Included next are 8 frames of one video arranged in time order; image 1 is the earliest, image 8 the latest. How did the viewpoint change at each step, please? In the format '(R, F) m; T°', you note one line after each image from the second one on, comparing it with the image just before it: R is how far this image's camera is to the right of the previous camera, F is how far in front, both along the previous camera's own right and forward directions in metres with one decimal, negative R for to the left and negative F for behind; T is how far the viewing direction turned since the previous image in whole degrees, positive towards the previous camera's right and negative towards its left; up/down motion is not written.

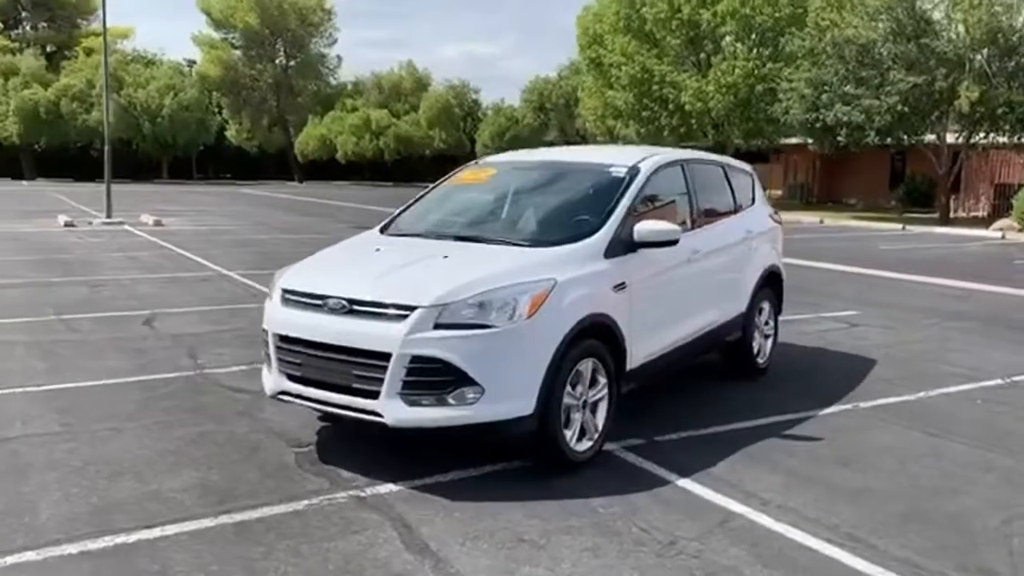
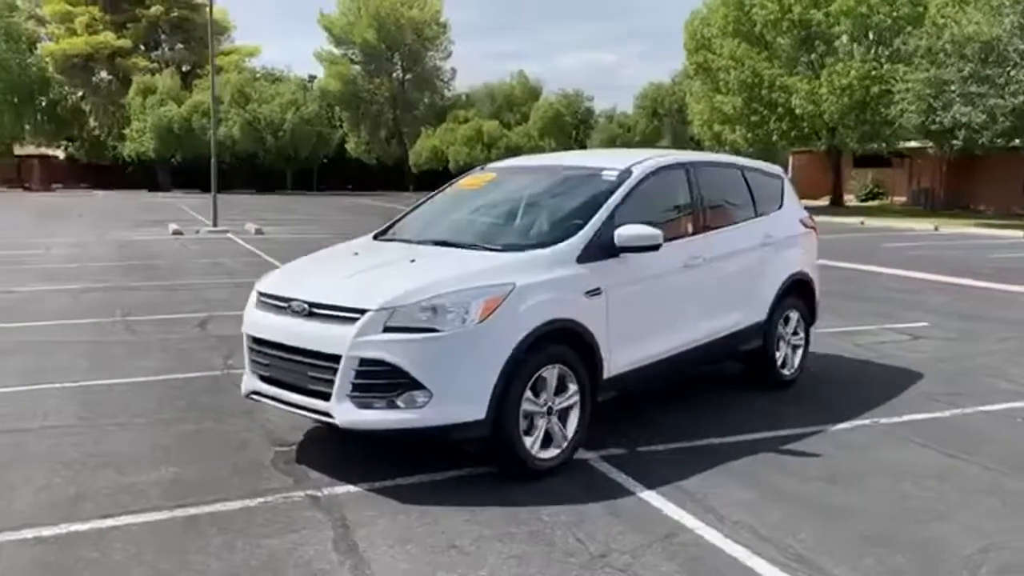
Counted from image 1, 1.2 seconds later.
(+1.0, +0.1) m; -8°
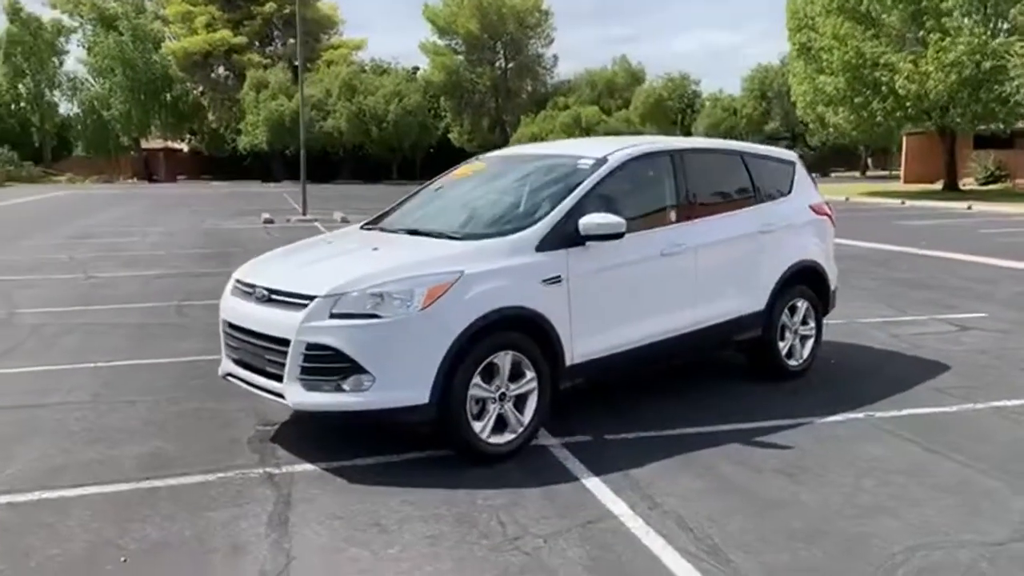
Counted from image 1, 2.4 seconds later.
(+1.0, 0.0) m; -7°
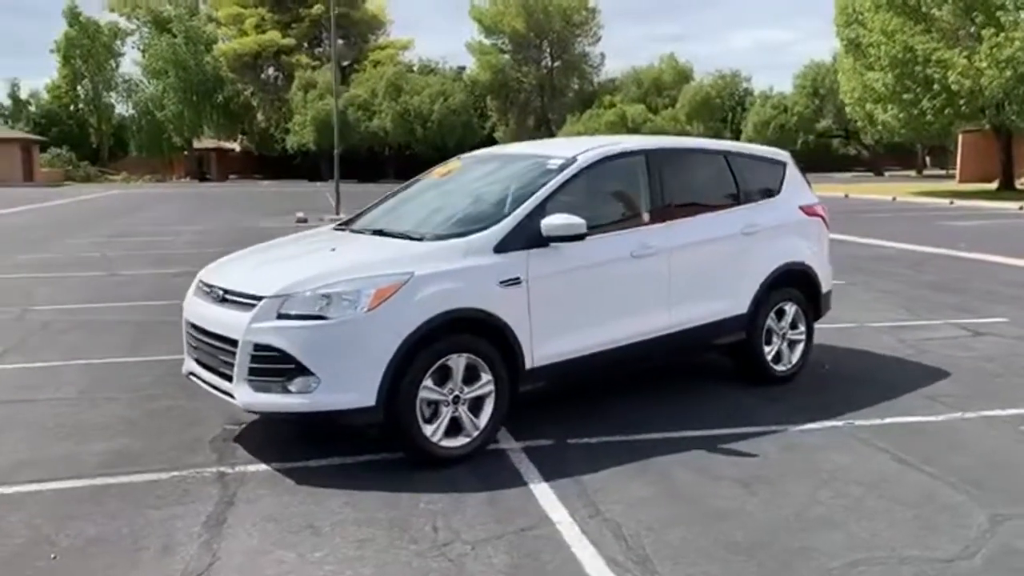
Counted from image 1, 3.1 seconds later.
(+0.6, +0.1) m; -3°
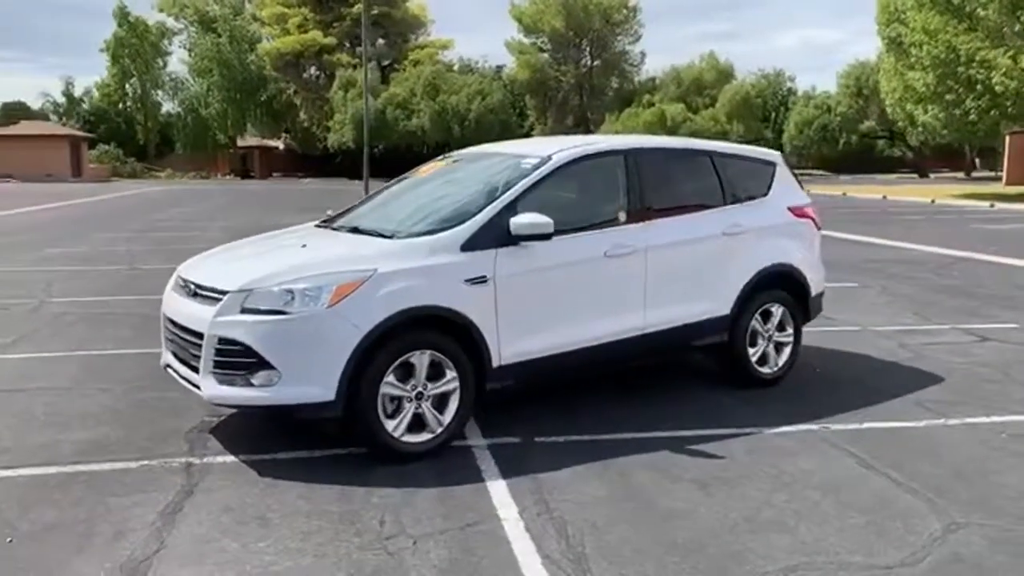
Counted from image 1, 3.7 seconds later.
(+0.5, 0.0) m; -3°
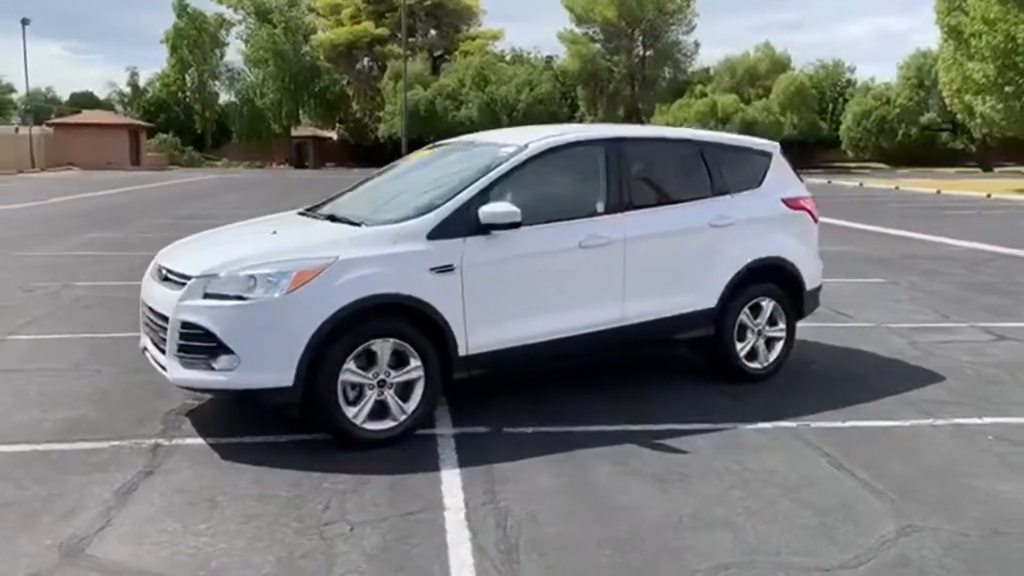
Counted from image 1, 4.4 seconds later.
(+0.6, +0.1) m; -3°
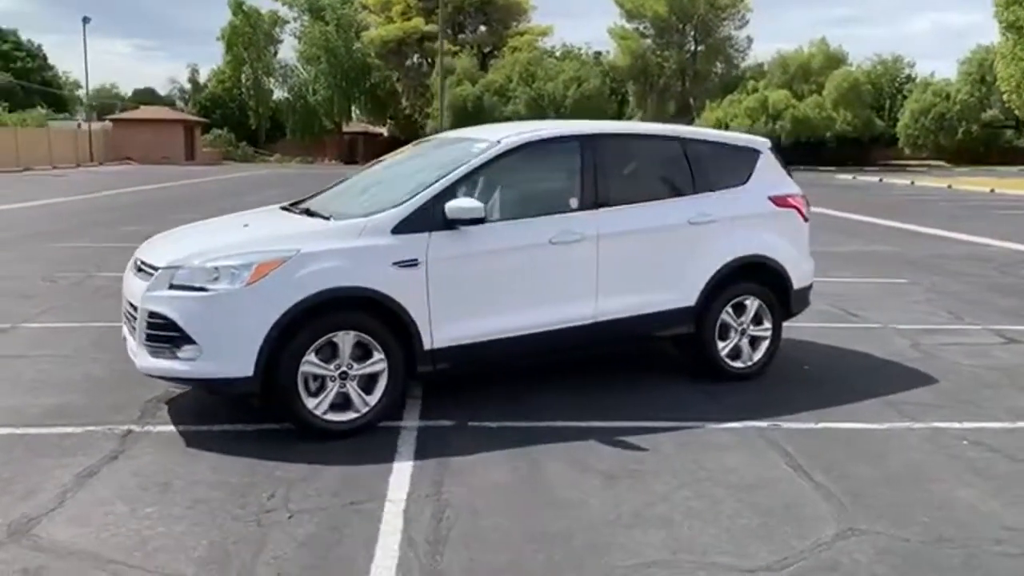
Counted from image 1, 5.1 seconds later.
(+0.6, 0.0) m; -3°
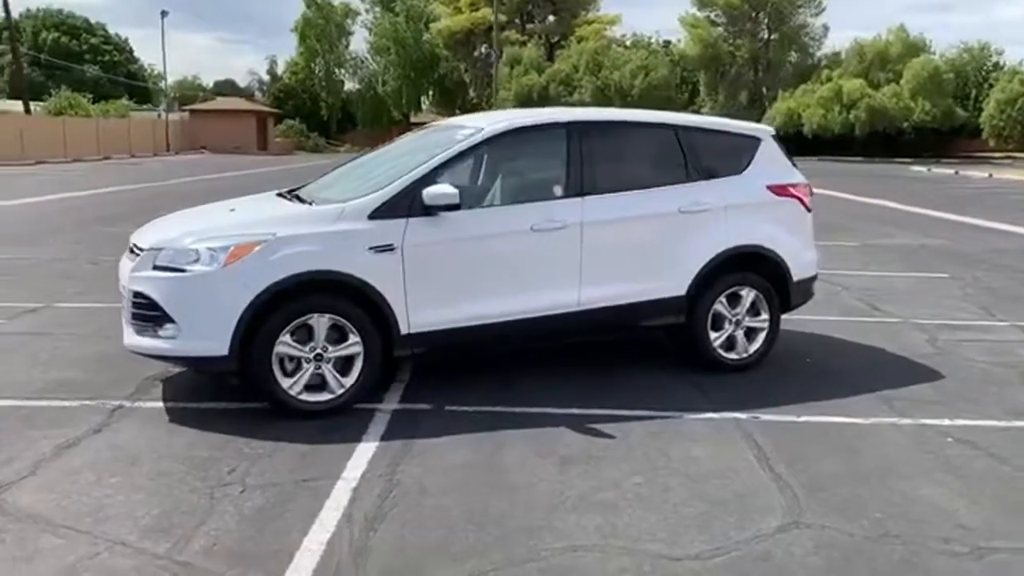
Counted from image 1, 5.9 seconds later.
(+0.6, 0.0) m; -5°
